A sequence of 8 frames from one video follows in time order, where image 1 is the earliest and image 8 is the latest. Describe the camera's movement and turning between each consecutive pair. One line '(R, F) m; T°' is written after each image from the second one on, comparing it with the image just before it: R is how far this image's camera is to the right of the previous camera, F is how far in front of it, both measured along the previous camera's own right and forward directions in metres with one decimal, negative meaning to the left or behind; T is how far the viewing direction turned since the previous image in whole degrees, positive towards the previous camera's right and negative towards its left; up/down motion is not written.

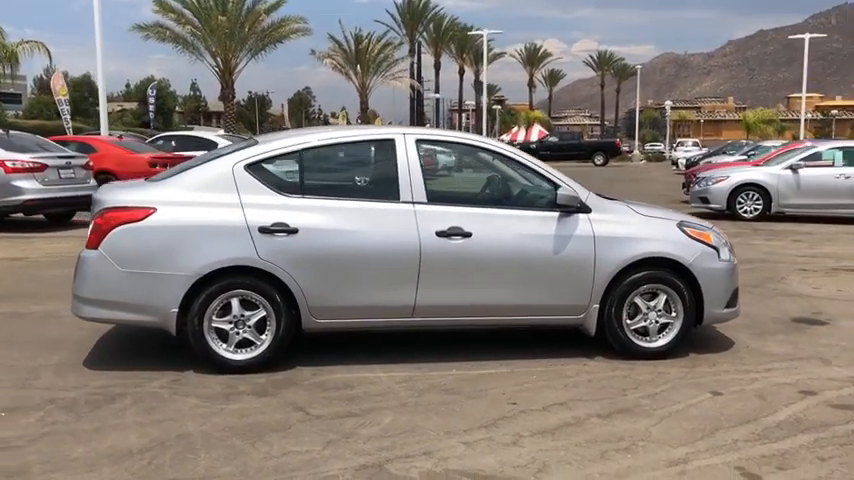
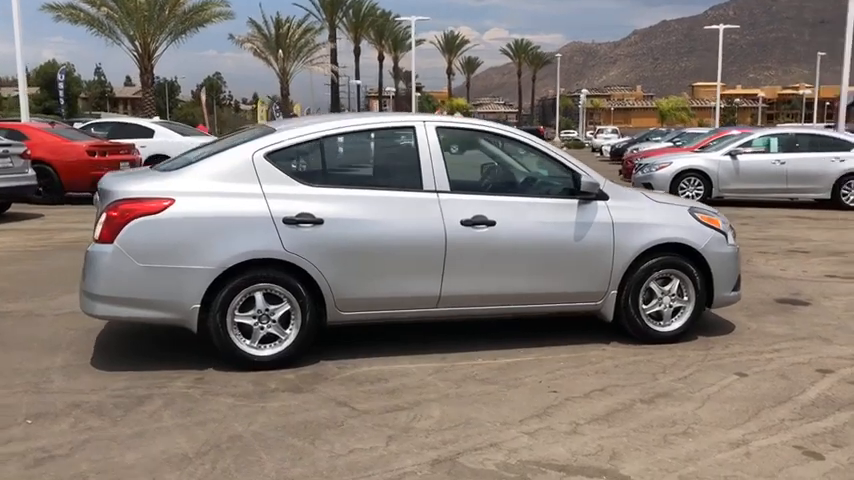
(-0.8, +0.1) m; +6°
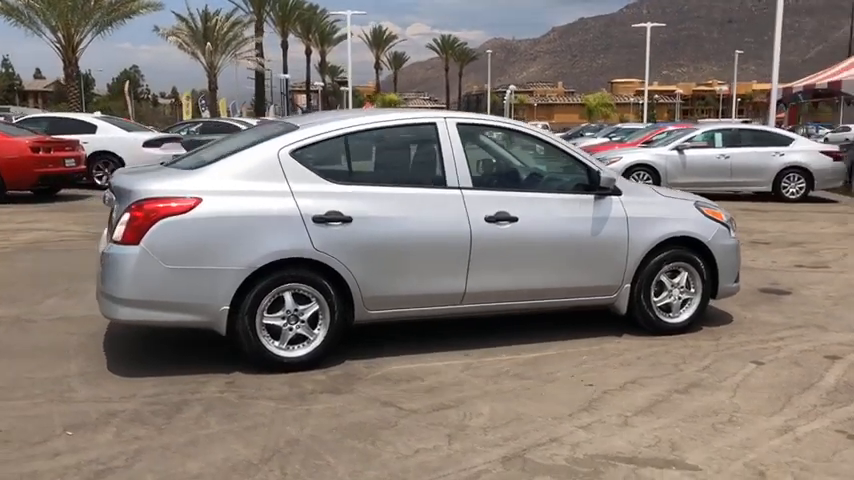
(-0.7, +0.1) m; +5°
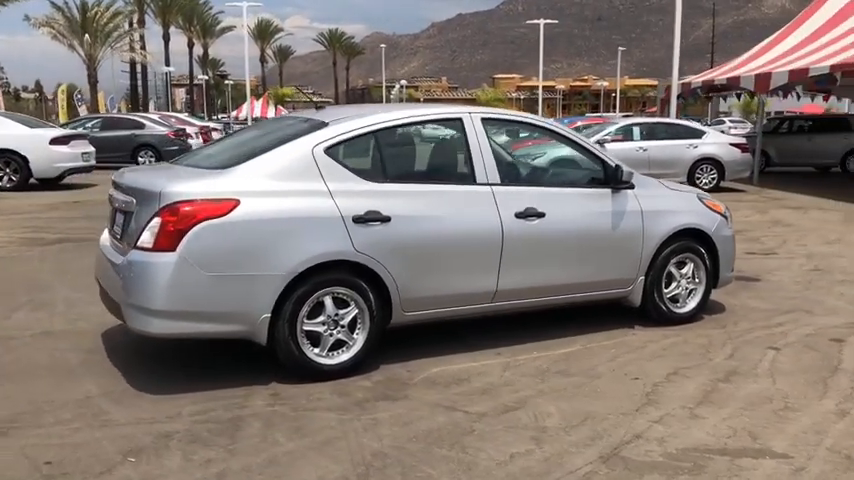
(-1.0, +0.2) m; +8°
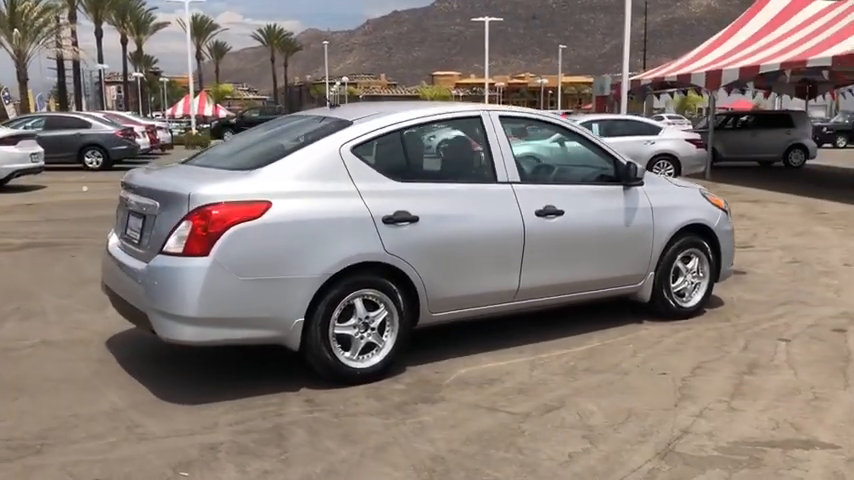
(-0.6, +0.1) m; +4°
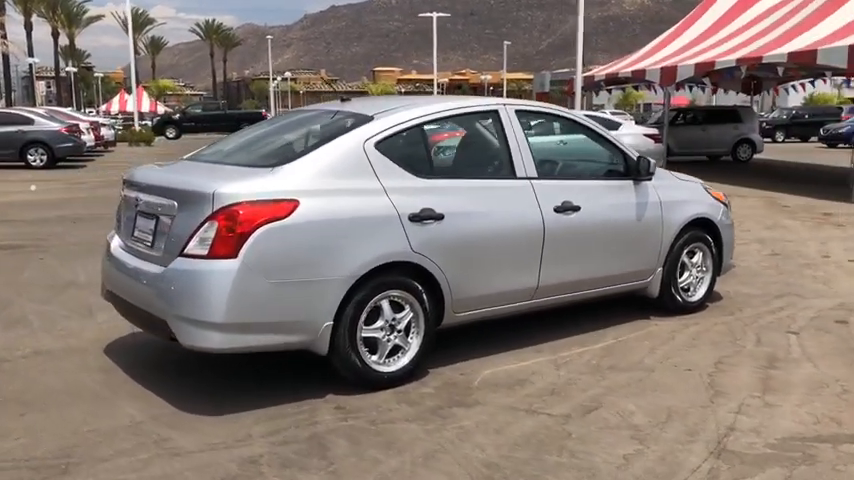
(-0.5, +0.2) m; +4°
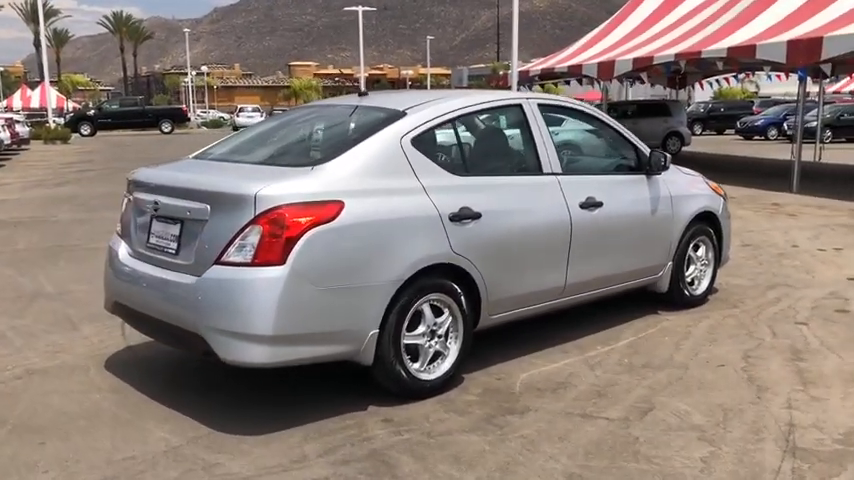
(-0.7, +0.3) m; +6°
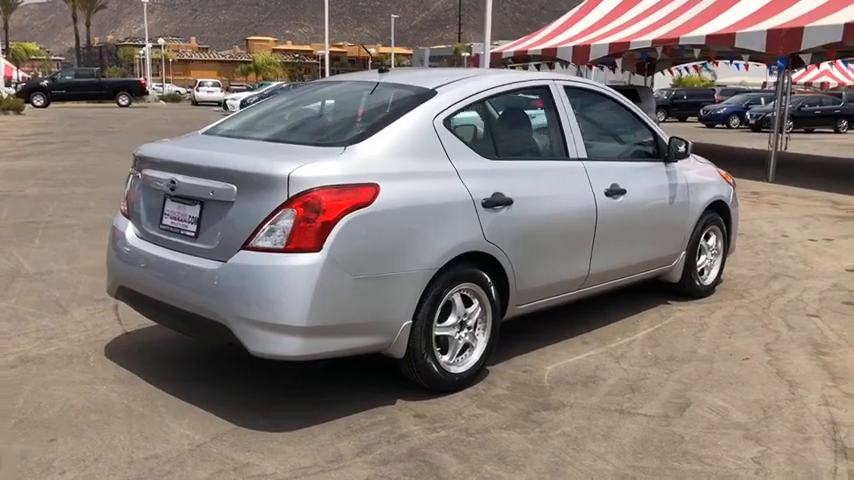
(-0.4, +0.2) m; +3°
